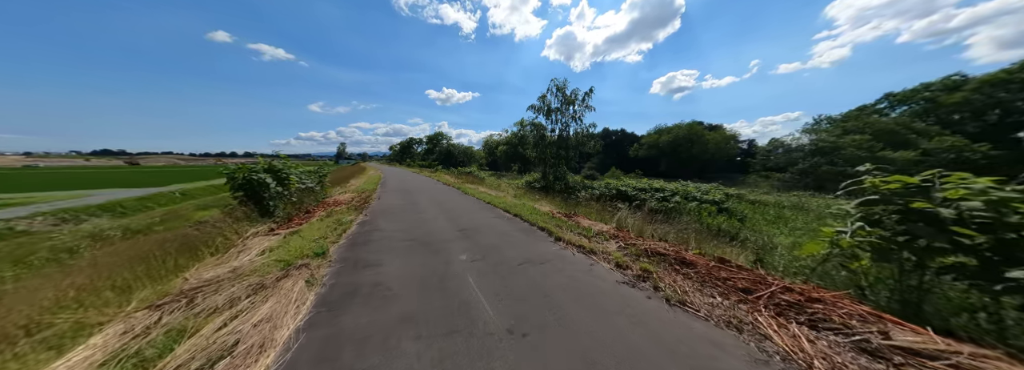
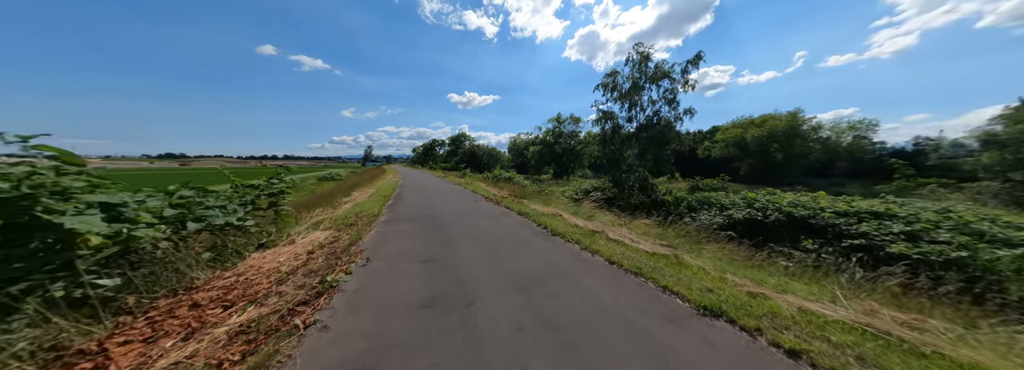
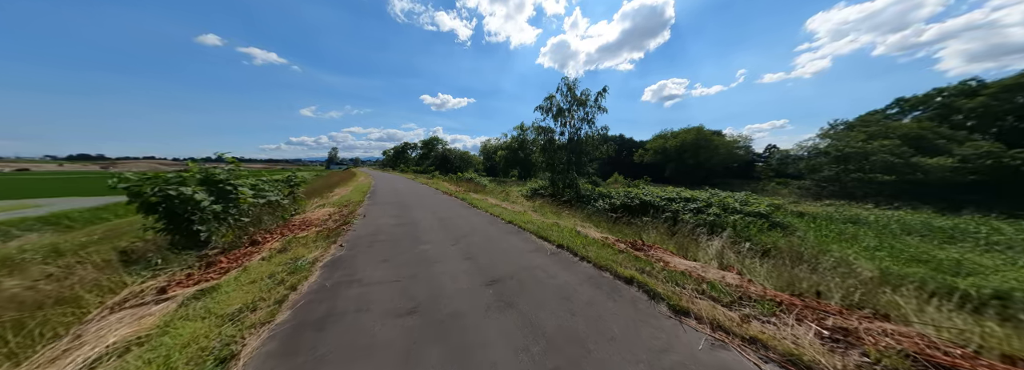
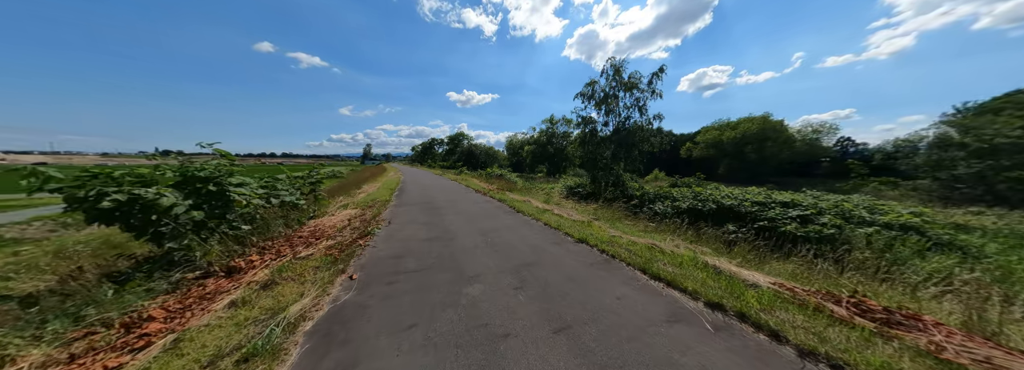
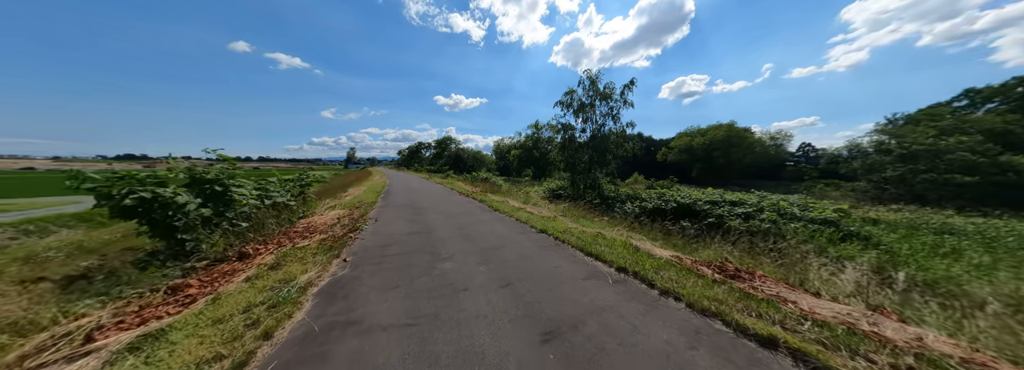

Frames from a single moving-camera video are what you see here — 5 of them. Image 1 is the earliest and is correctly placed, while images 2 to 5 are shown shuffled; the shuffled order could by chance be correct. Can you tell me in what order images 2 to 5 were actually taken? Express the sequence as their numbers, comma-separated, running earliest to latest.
3, 5, 4, 2
